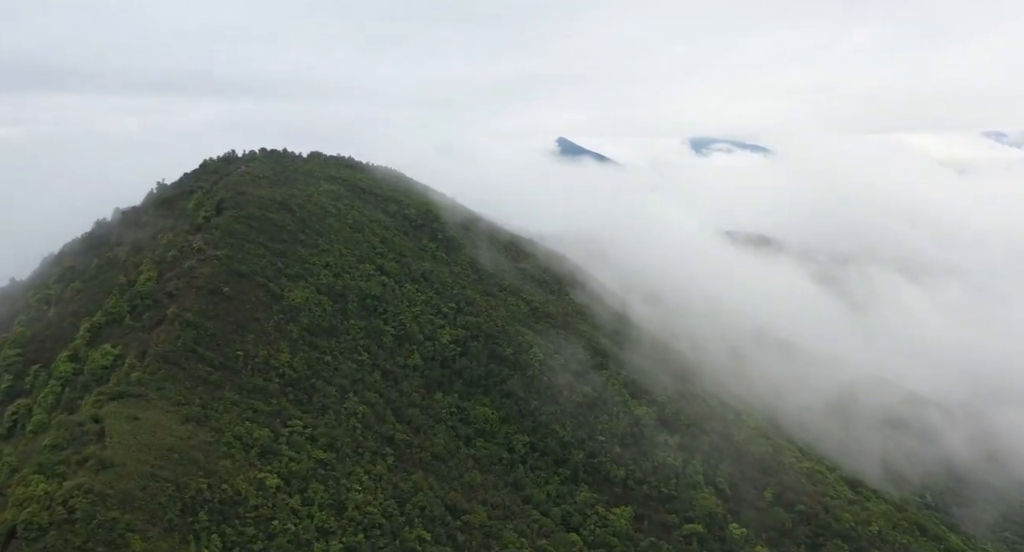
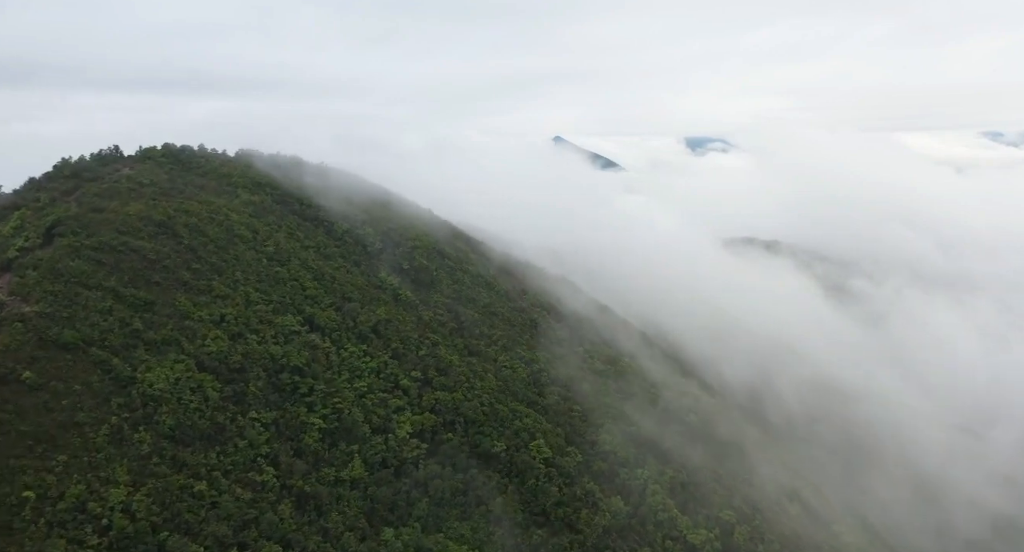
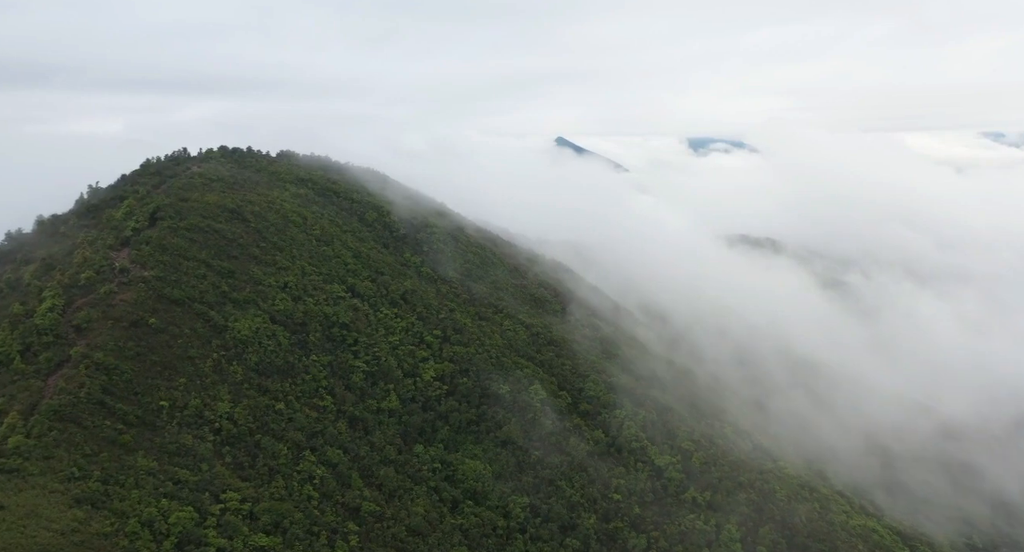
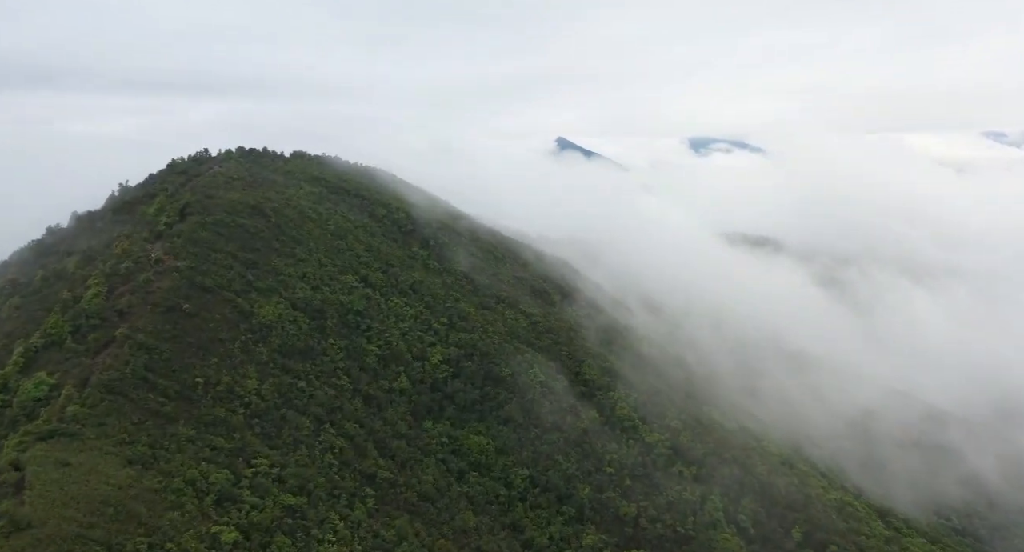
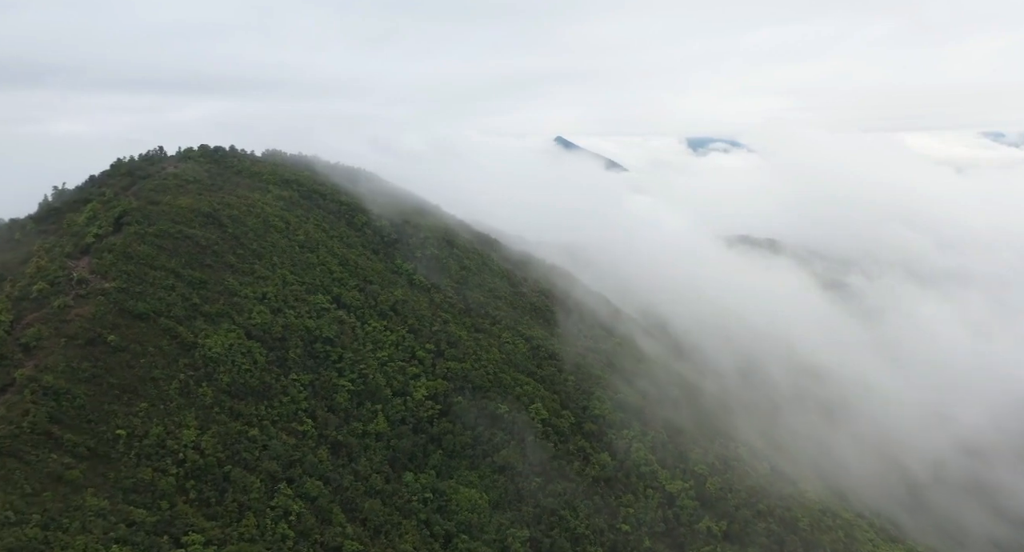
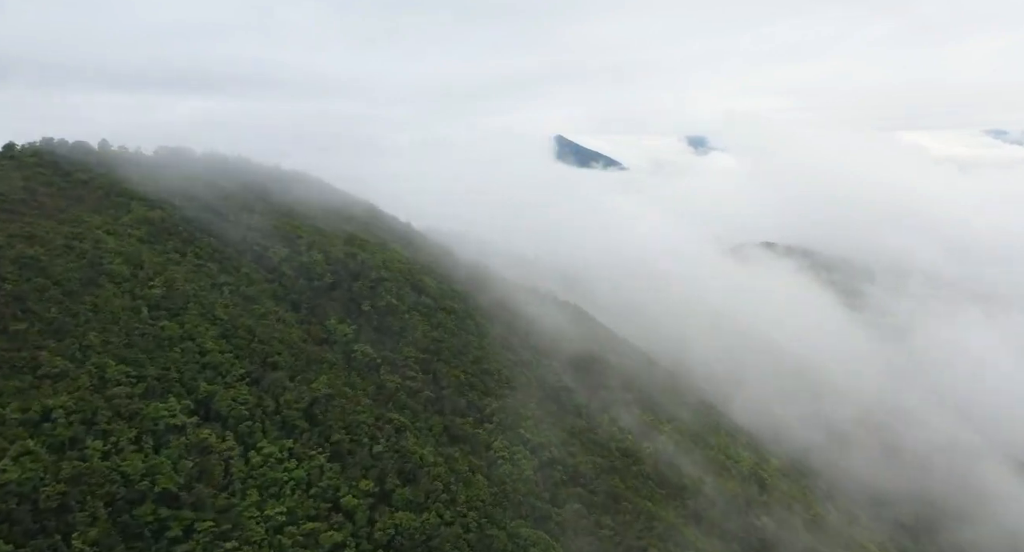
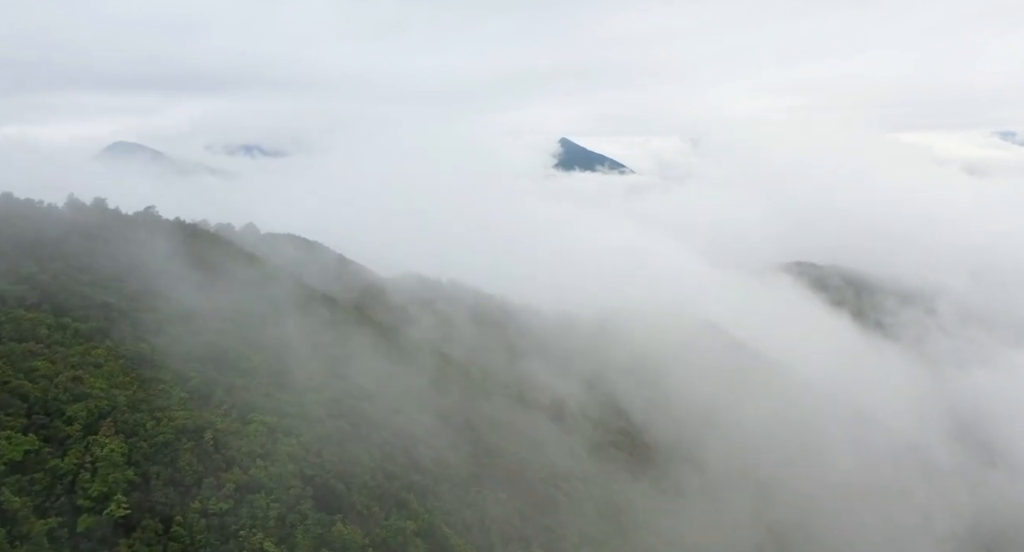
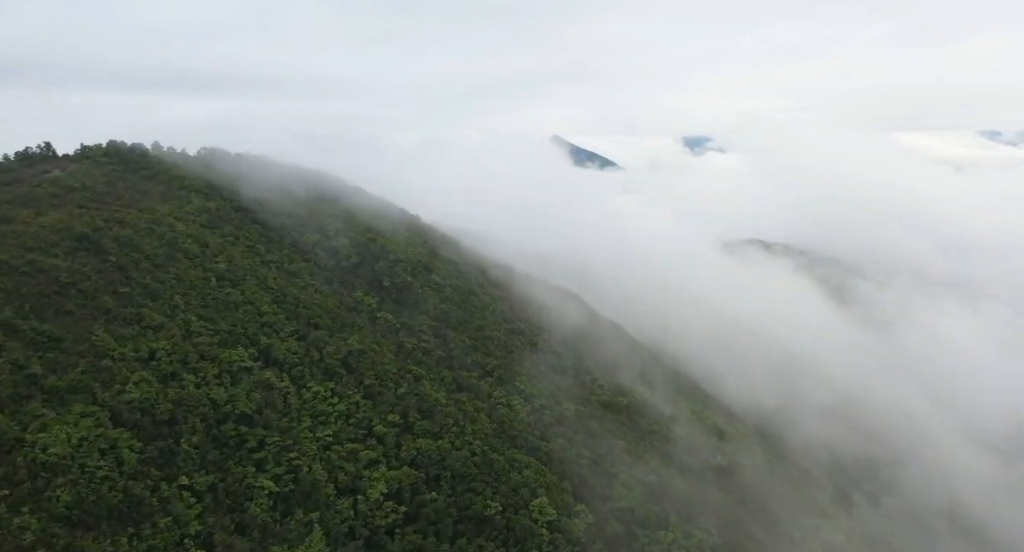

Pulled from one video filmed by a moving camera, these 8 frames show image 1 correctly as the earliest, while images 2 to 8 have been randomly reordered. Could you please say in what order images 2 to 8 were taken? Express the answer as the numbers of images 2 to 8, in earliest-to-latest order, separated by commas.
4, 3, 5, 2, 8, 6, 7
